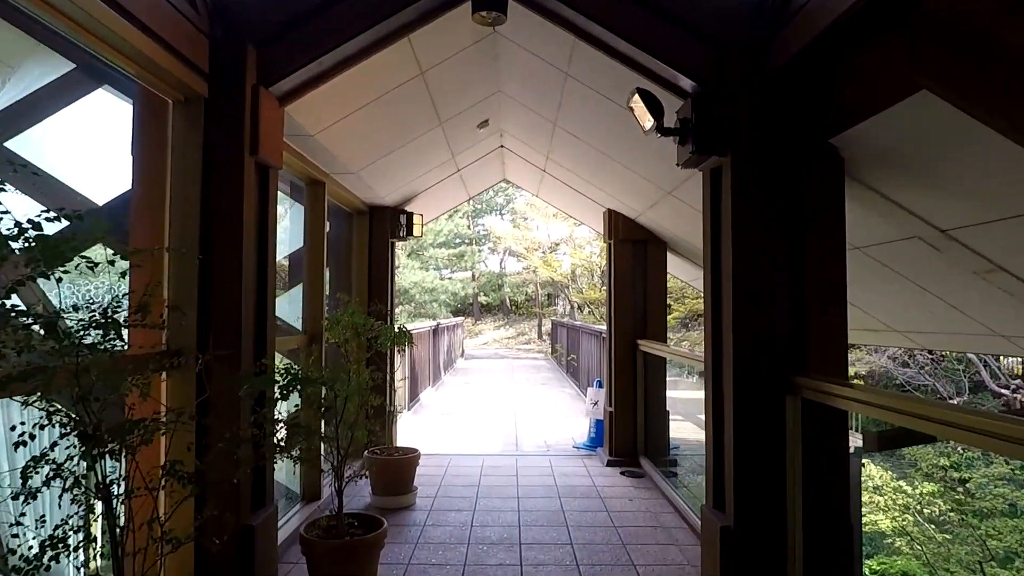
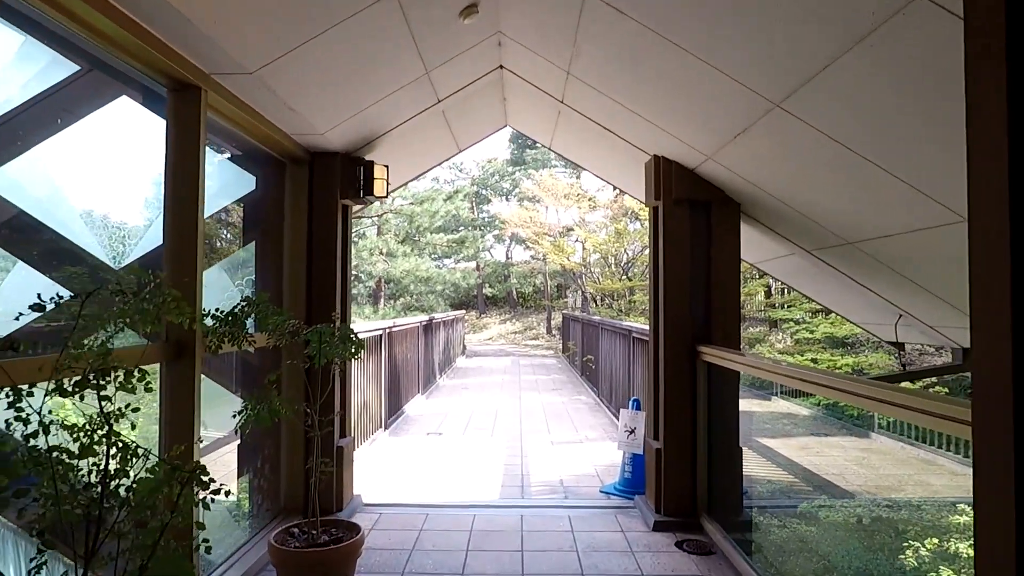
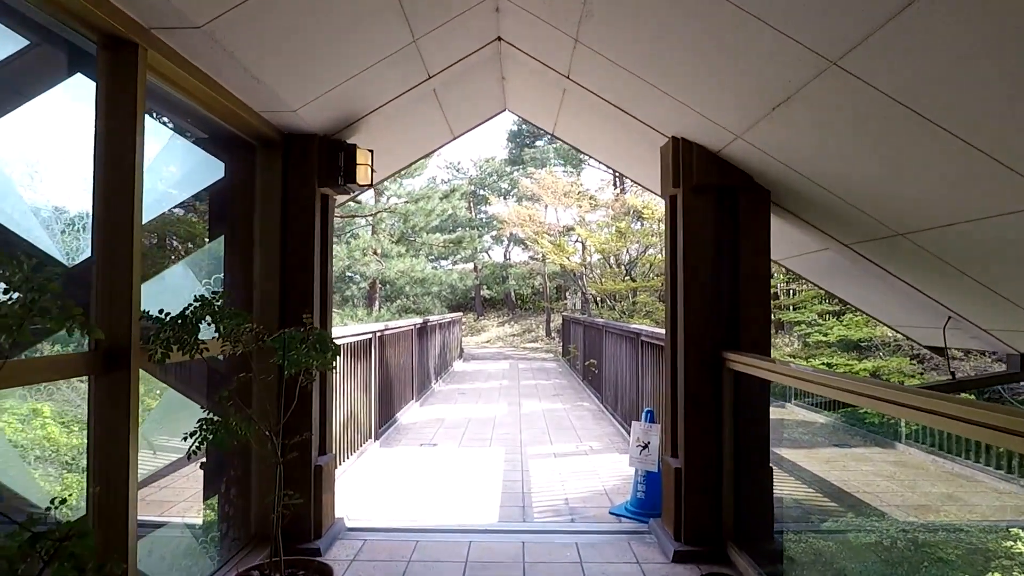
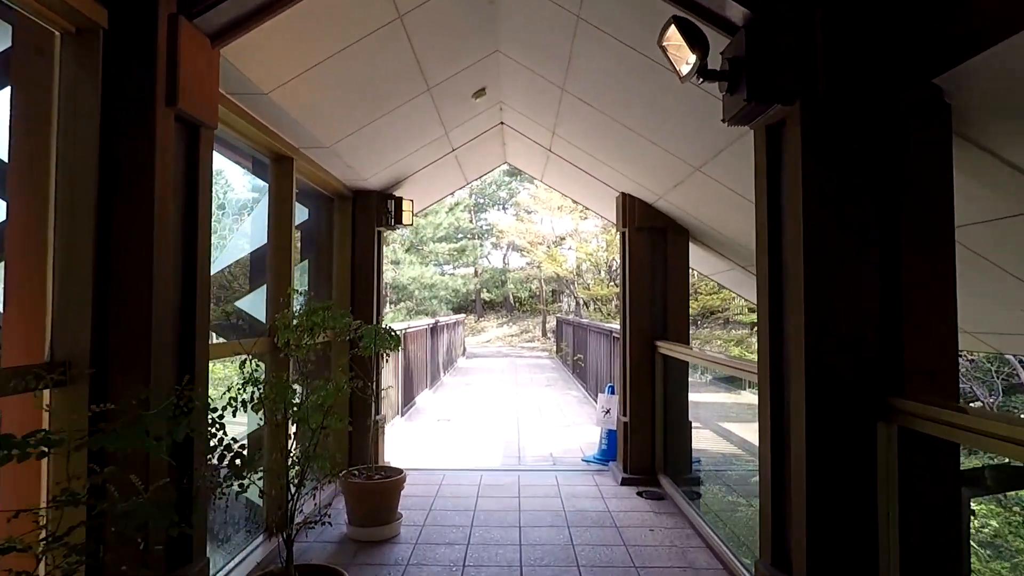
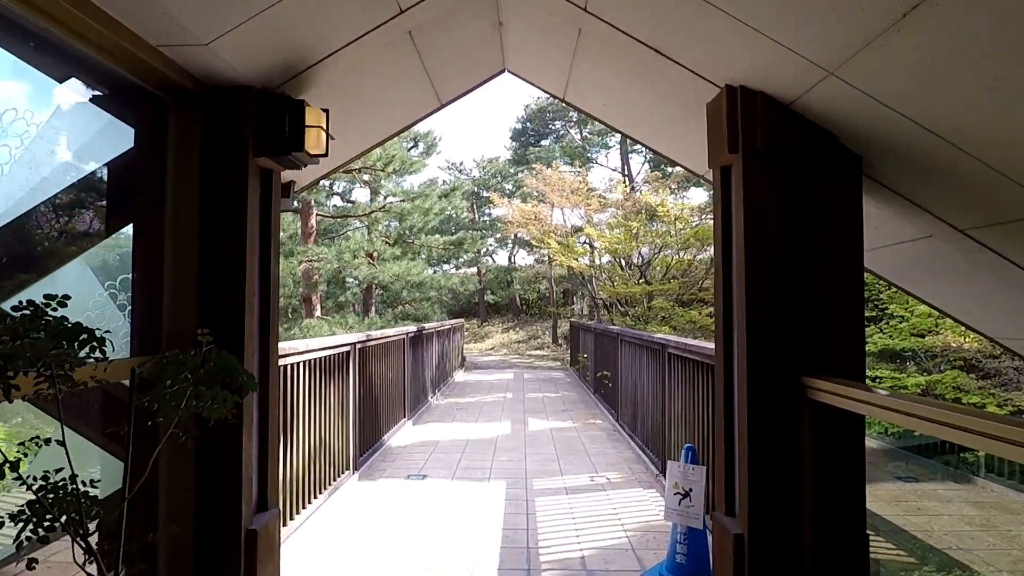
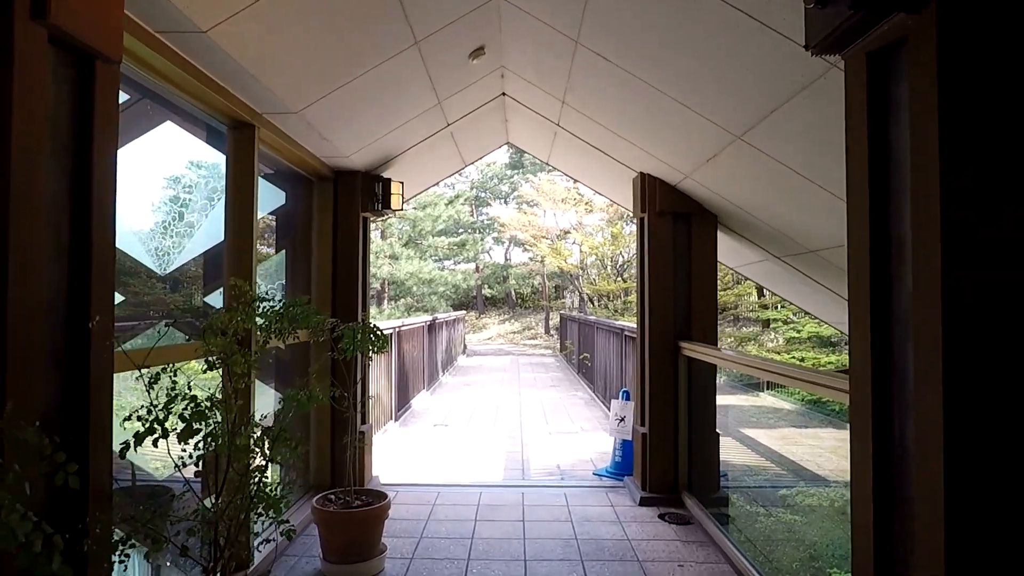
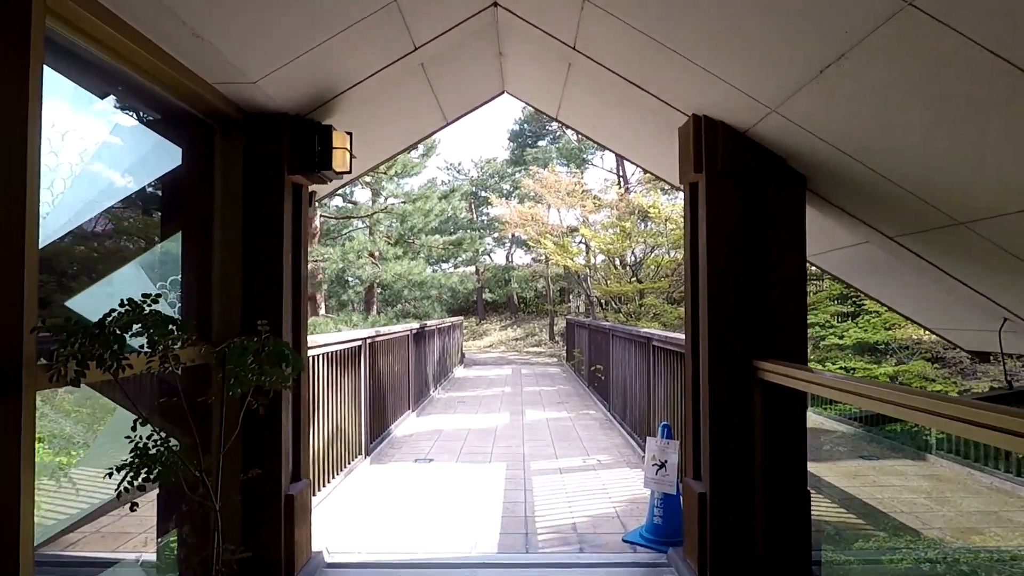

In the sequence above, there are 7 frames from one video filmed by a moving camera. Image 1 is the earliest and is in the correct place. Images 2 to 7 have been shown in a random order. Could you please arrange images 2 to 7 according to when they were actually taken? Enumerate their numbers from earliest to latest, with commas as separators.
4, 6, 2, 3, 7, 5
